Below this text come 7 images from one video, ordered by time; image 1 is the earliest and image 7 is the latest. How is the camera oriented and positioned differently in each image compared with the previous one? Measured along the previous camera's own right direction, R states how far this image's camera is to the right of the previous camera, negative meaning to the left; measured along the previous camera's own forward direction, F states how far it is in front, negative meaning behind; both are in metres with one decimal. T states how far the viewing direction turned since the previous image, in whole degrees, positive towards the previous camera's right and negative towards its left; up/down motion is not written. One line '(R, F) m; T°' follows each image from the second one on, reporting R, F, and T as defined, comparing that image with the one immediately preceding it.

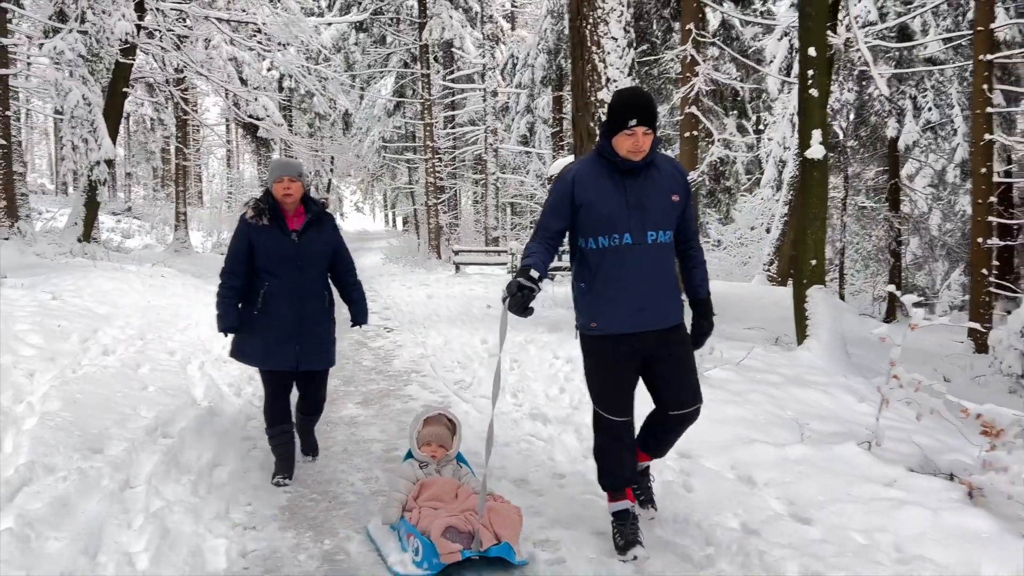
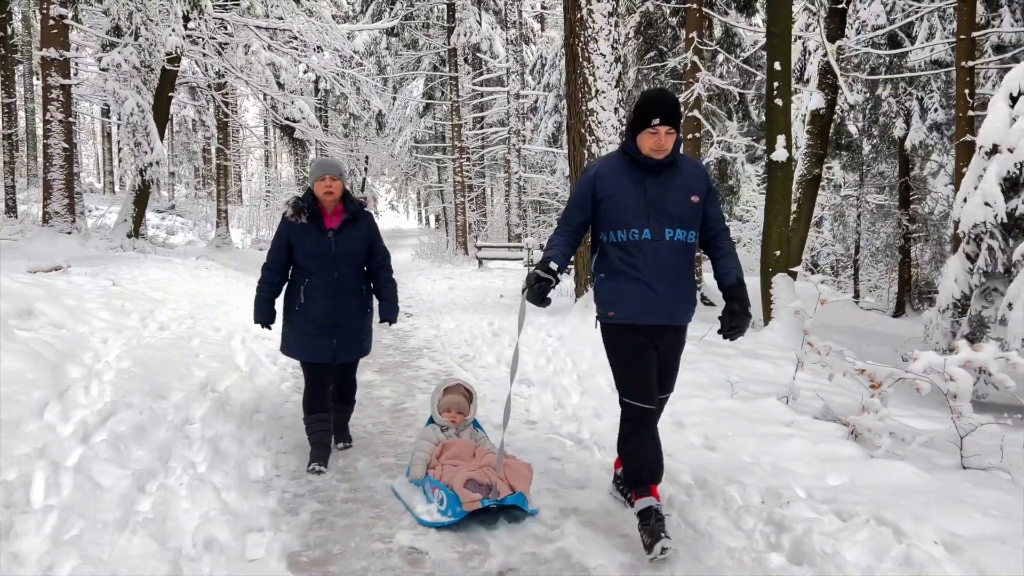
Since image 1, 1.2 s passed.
(+0.3, -0.9) m; -2°
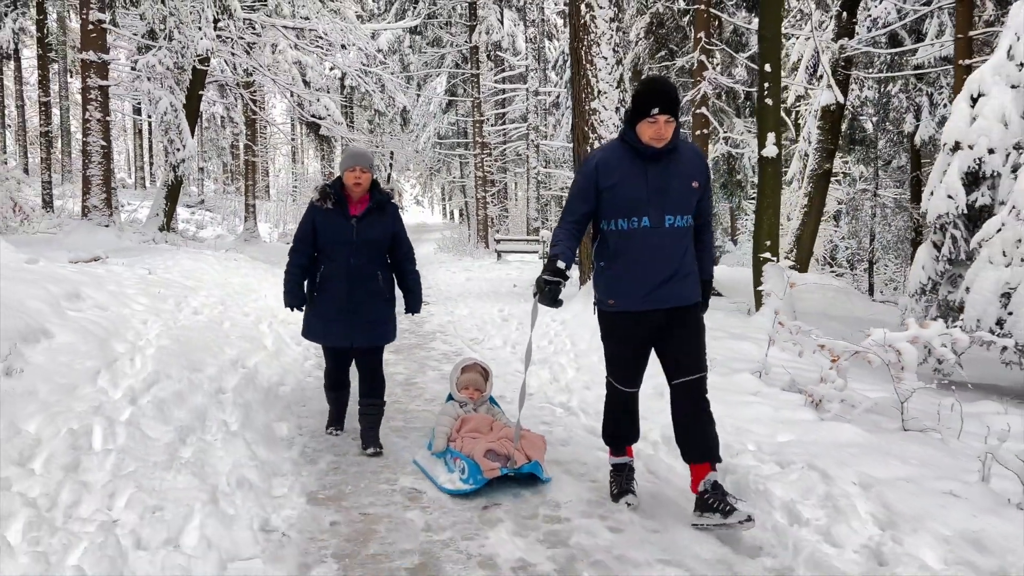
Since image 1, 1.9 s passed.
(+0.2, -0.5) m; -2°
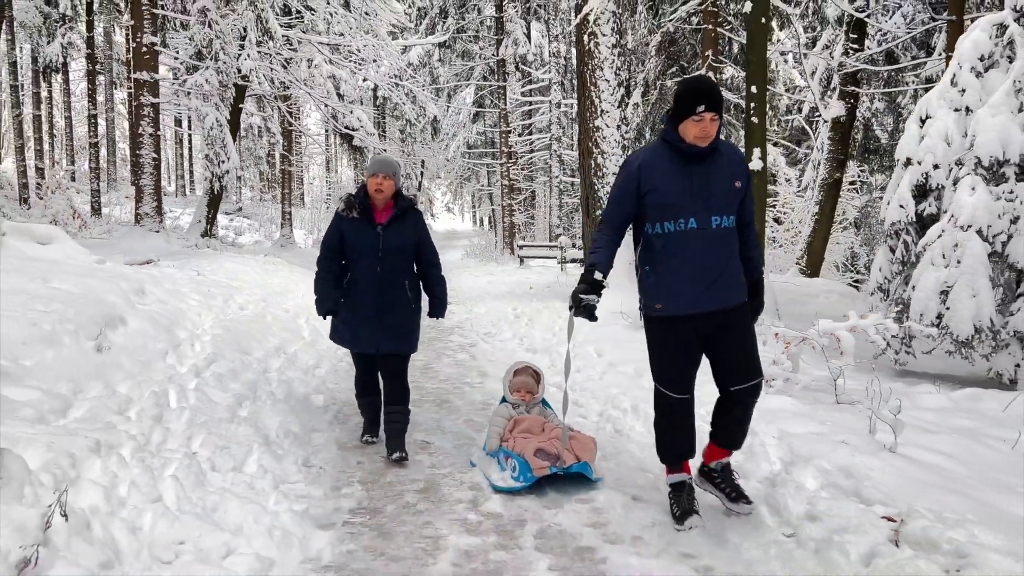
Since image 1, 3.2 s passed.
(+0.2, -0.9) m; -2°
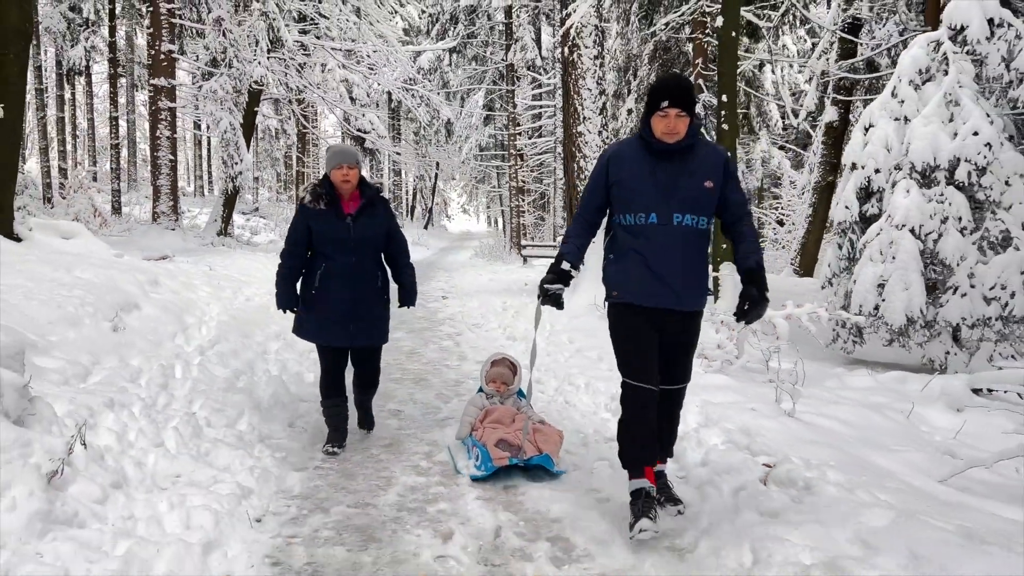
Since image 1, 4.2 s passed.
(+0.3, -0.6) m; -1°
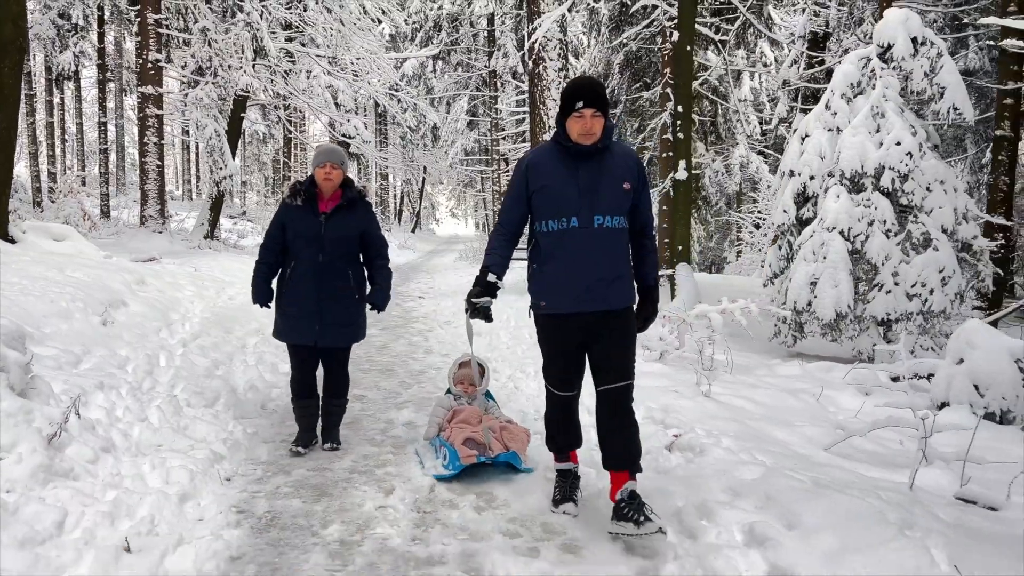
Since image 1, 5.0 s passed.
(+0.2, -0.5) m; +1°
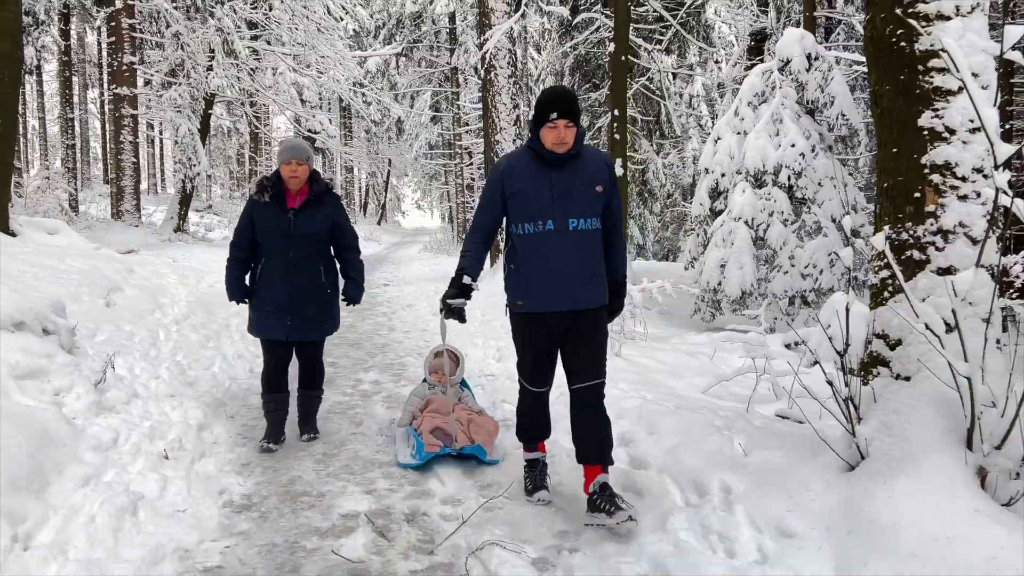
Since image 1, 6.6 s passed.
(+0.1, -1.1) m; +2°
